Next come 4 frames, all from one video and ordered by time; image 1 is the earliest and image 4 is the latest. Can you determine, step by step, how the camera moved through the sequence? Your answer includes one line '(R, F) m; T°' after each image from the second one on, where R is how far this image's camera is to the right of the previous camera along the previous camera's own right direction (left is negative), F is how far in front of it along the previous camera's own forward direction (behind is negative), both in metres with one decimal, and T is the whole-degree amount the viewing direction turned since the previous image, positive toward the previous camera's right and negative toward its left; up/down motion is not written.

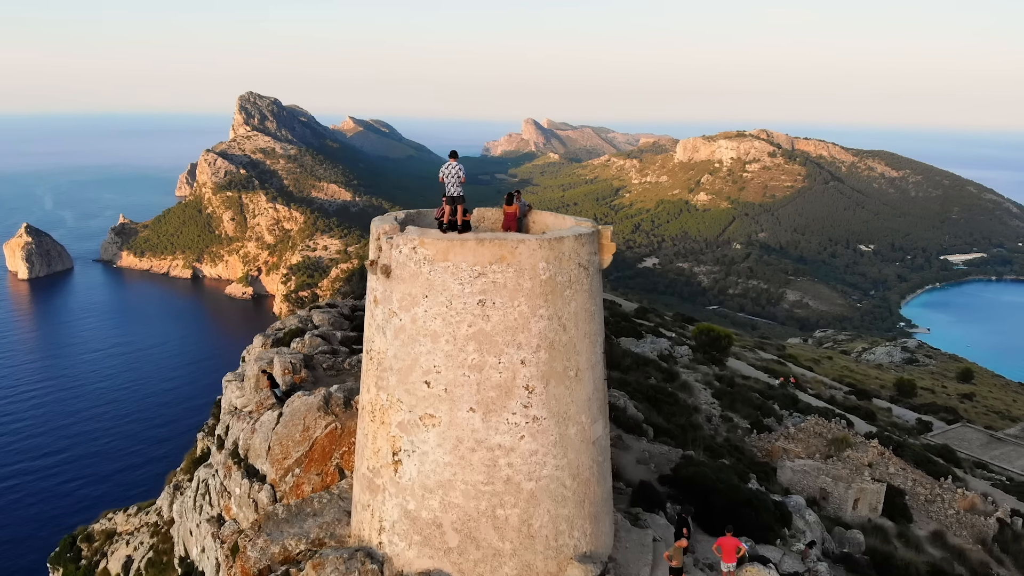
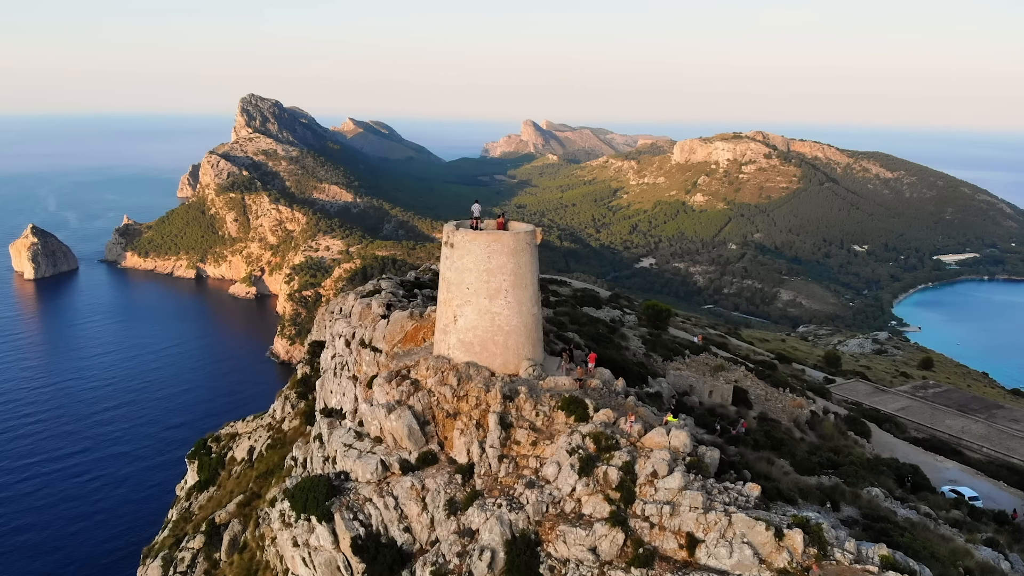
(+0.2, -8.2) m; 0°
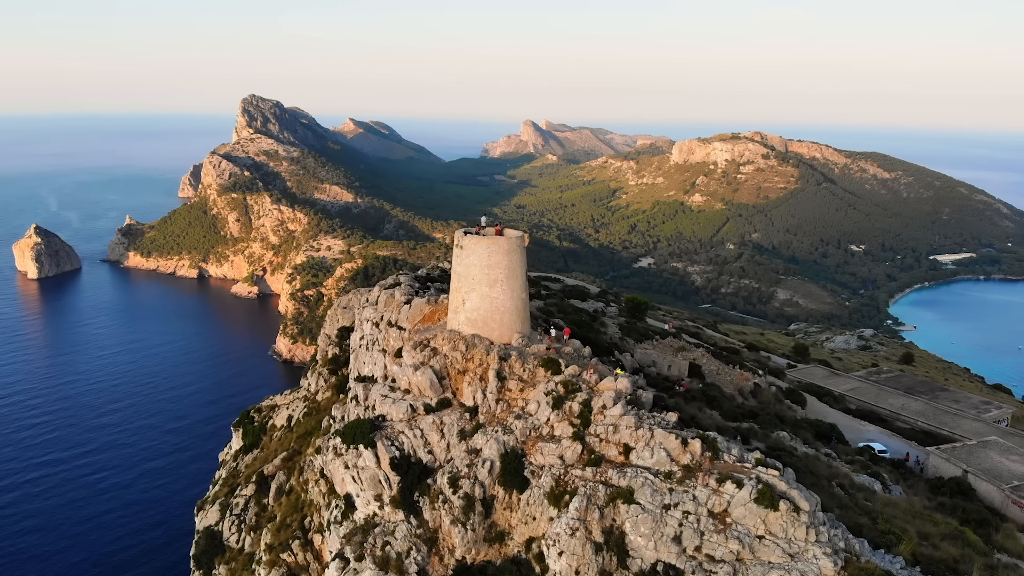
(+0.2, -4.7) m; 0°
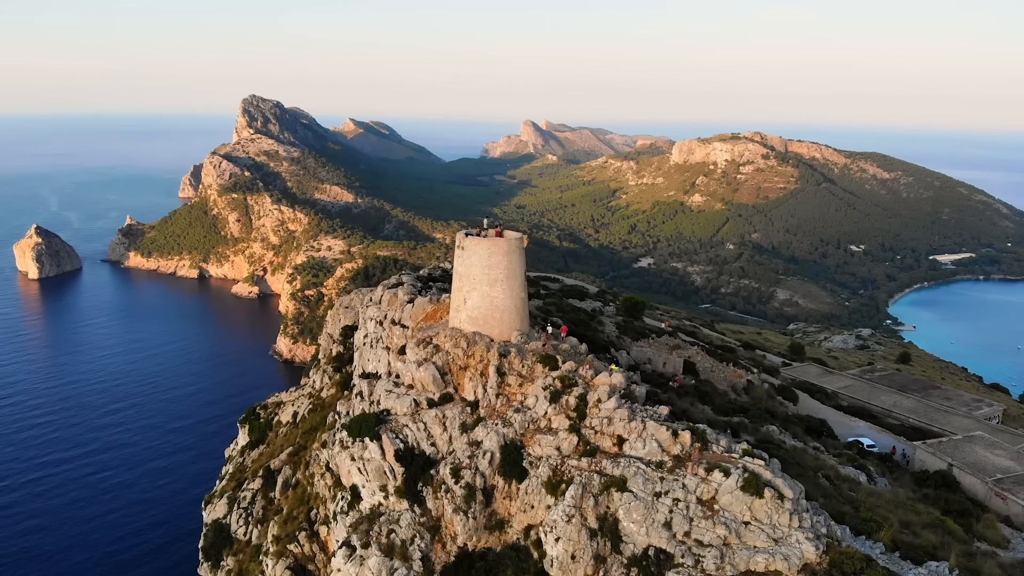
(0.0, -0.8) m; 0°
